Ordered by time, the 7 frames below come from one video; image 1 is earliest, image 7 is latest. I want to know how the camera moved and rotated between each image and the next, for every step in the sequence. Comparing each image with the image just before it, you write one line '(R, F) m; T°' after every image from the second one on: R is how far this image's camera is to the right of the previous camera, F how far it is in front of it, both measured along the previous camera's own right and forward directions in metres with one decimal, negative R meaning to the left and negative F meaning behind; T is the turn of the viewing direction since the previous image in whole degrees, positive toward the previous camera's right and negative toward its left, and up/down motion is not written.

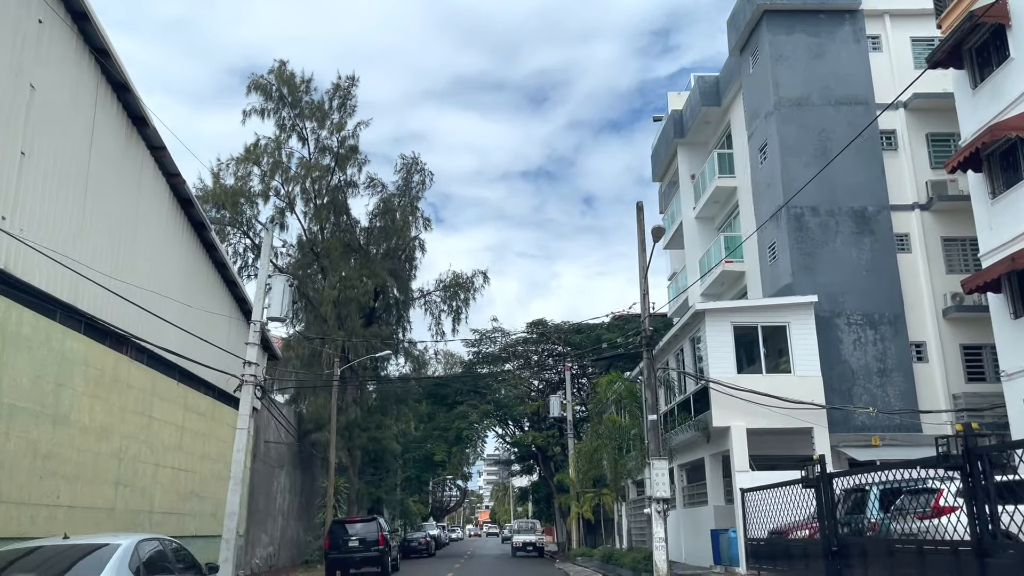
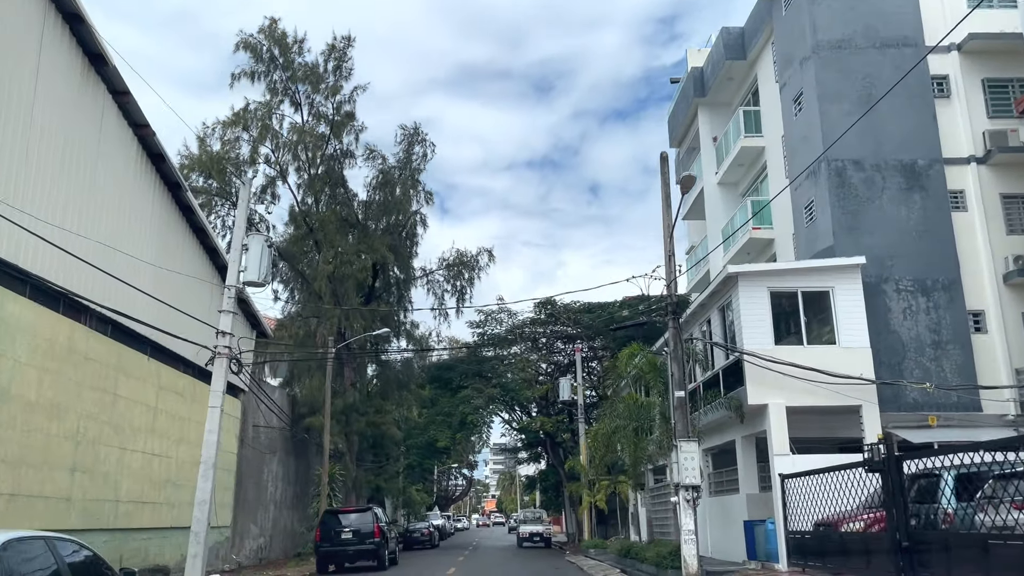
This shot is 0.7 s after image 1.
(-0.1, +2.6) m; 0°
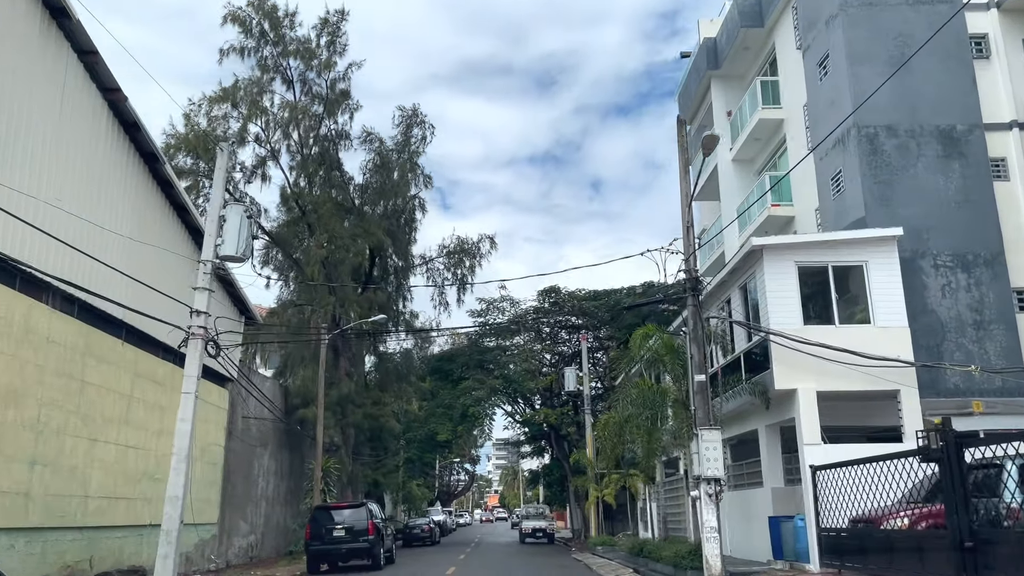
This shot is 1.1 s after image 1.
(0.0, +1.7) m; 0°
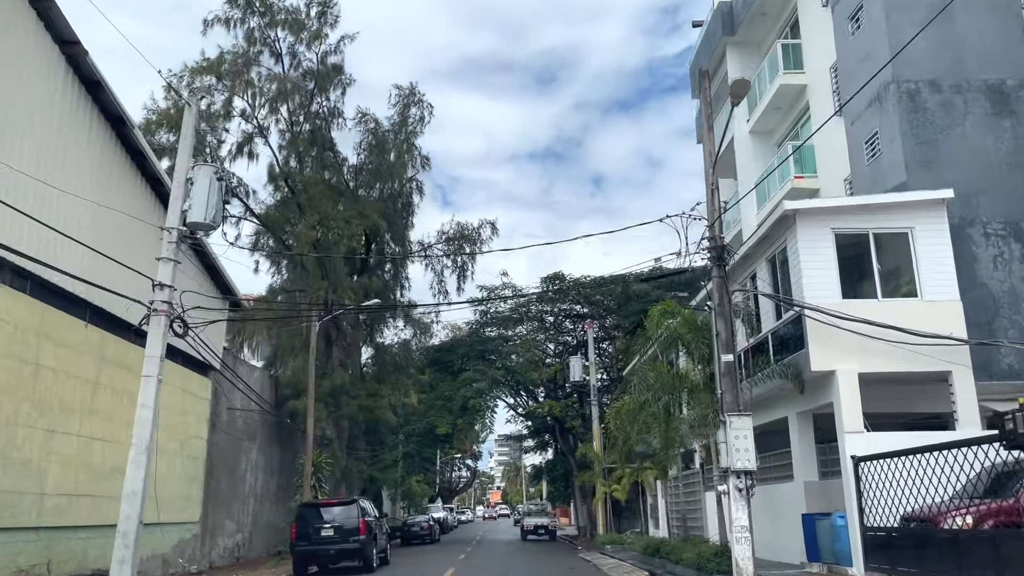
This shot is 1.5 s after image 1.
(0.0, +1.9) m; 0°
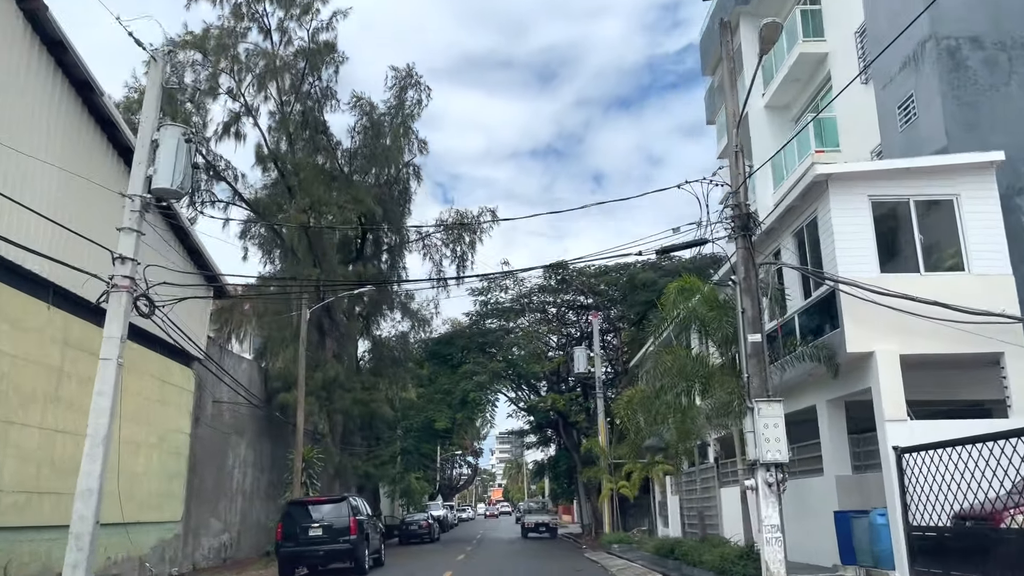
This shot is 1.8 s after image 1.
(0.0, +1.6) m; 0°
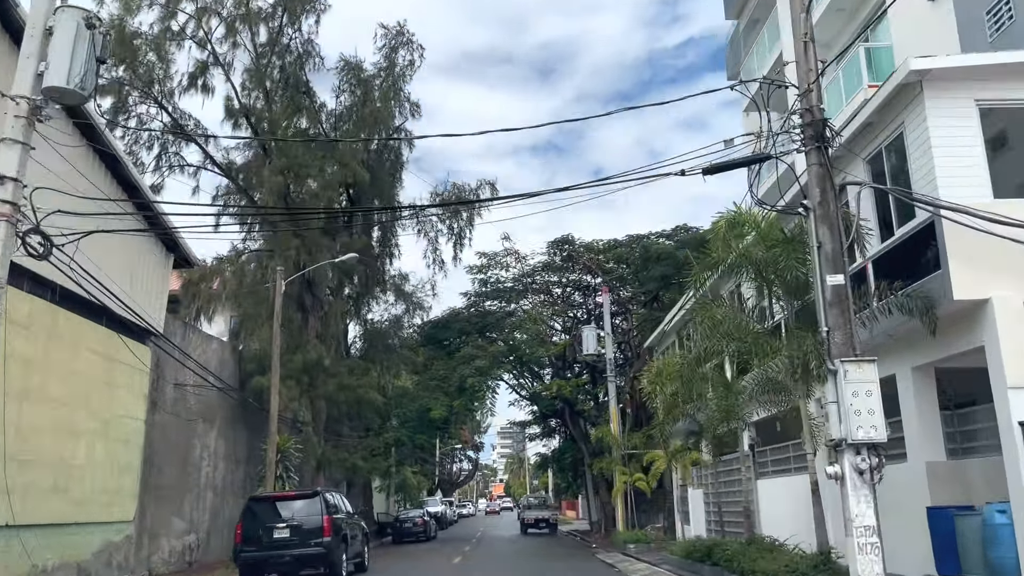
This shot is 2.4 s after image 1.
(0.0, +3.3) m; 0°
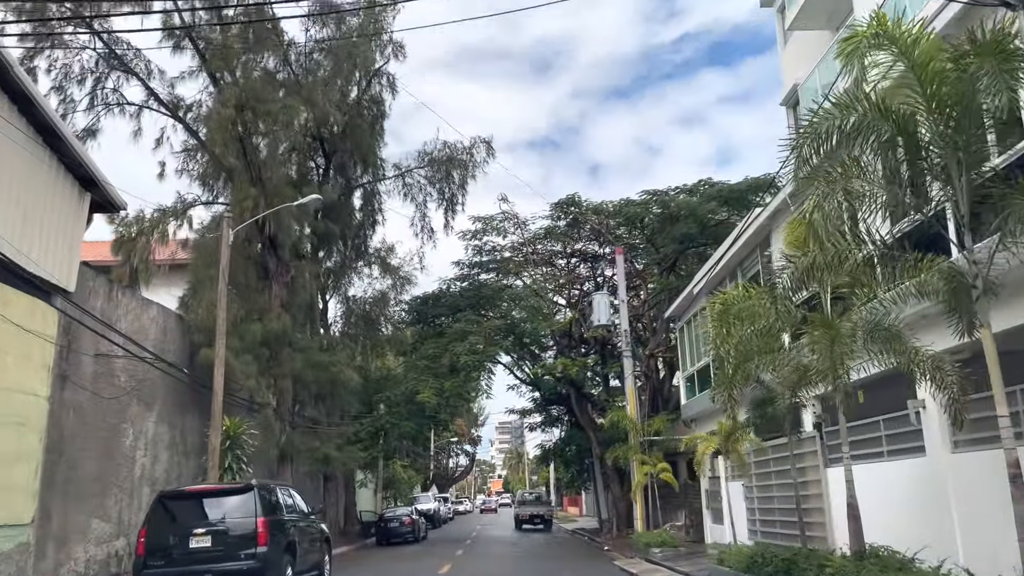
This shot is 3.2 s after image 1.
(0.0, +4.5) m; 0°
